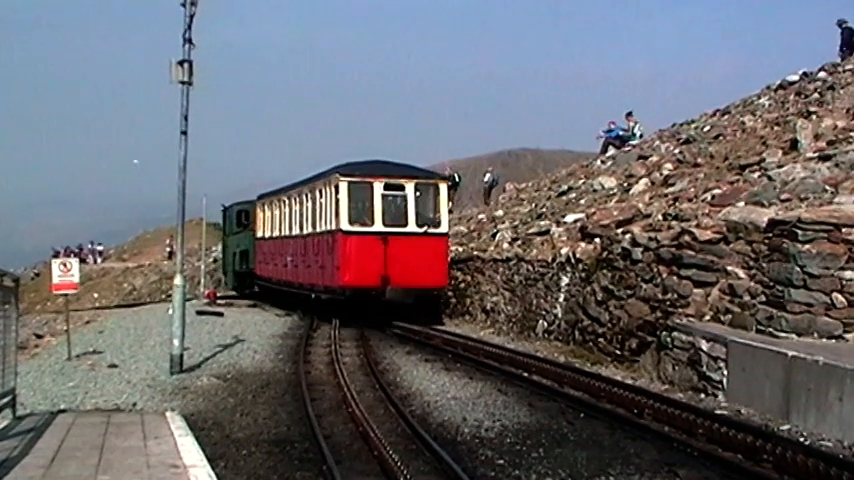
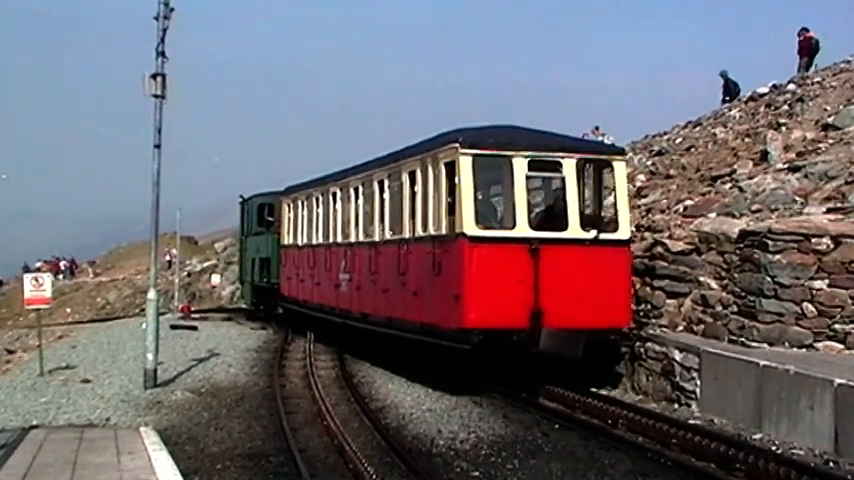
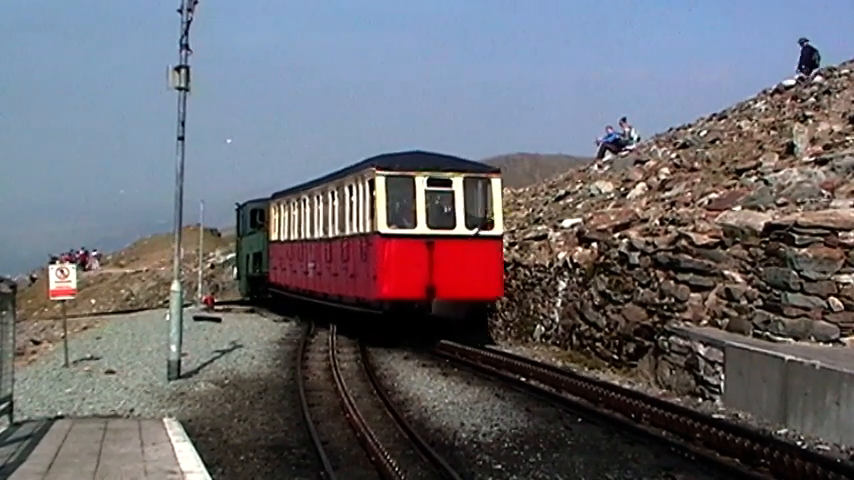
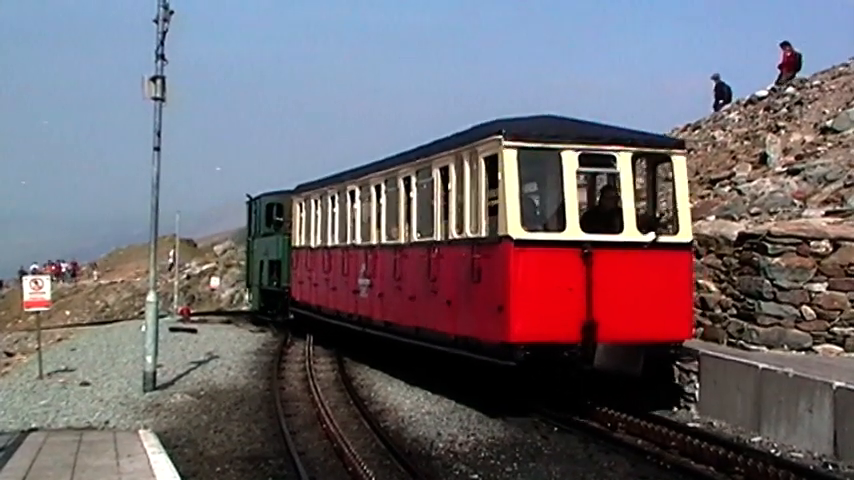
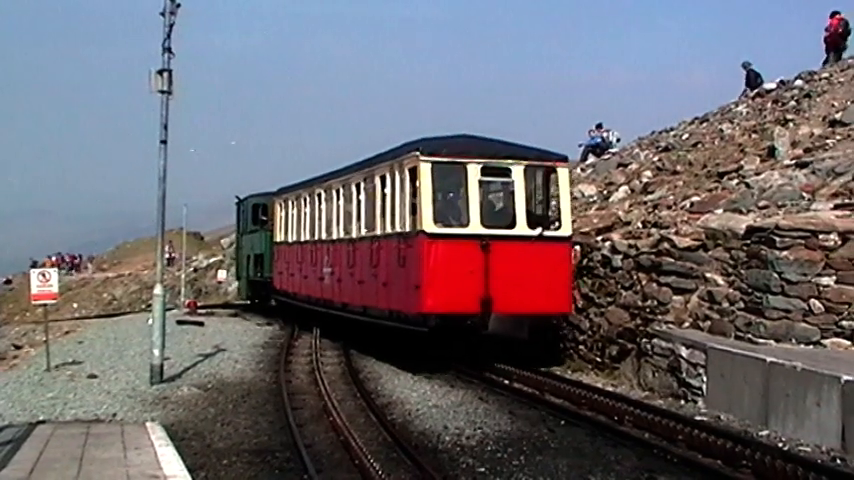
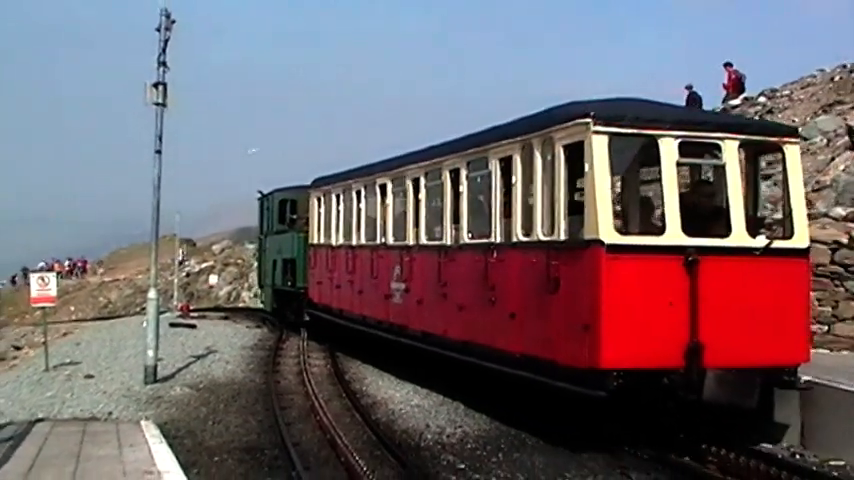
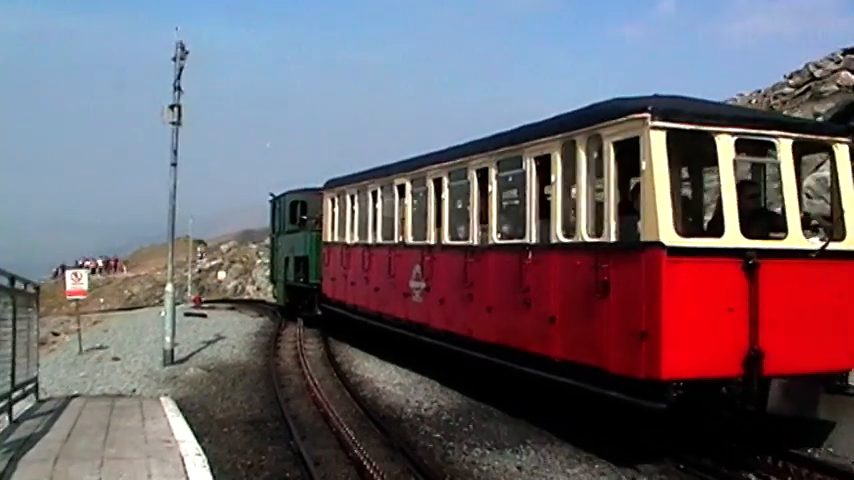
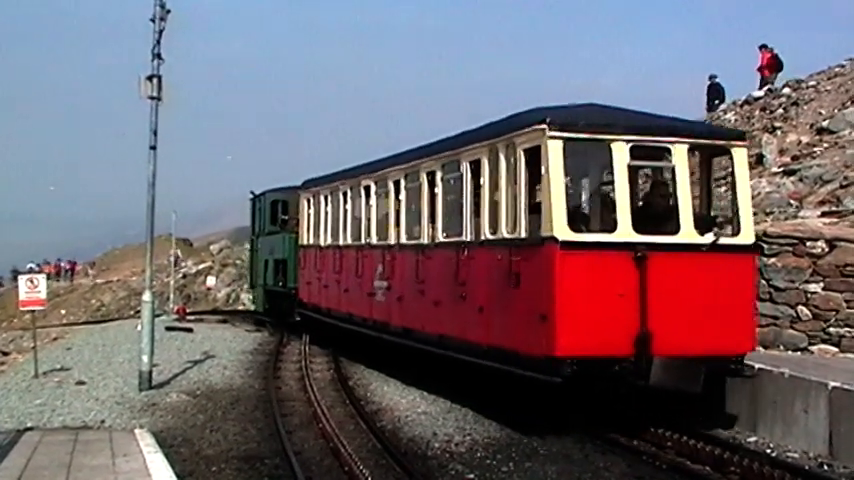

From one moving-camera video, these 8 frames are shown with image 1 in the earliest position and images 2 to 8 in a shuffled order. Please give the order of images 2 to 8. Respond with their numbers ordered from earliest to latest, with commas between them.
3, 5, 2, 4, 8, 6, 7
